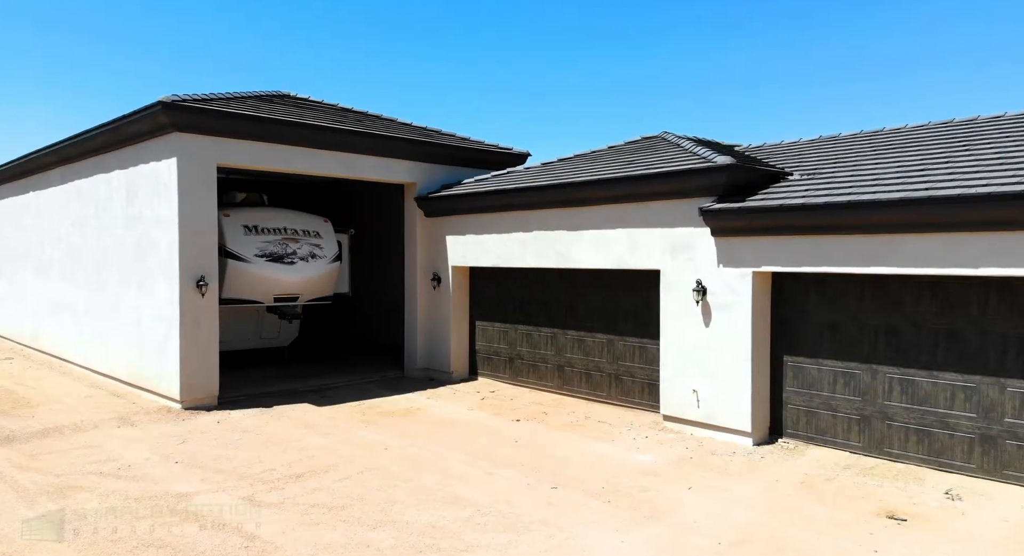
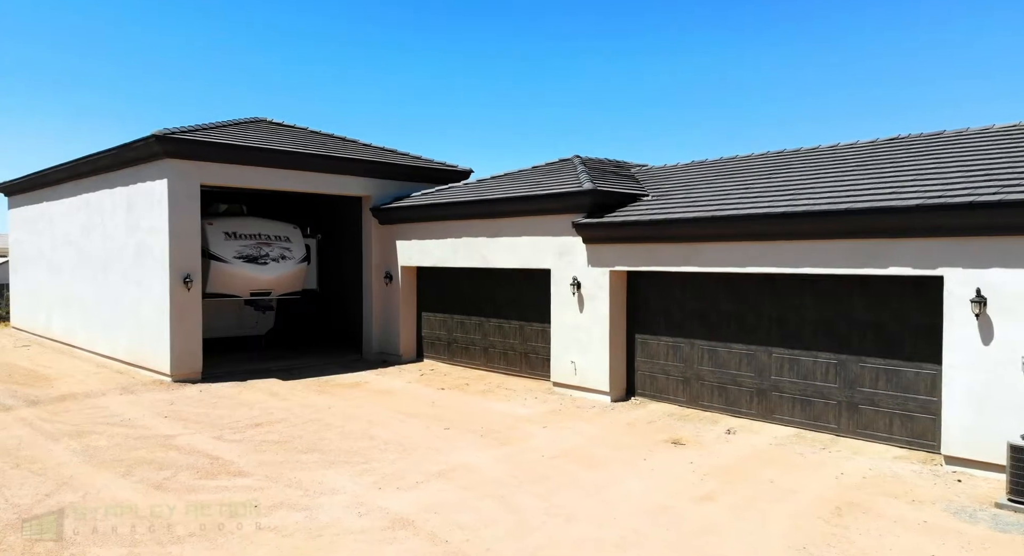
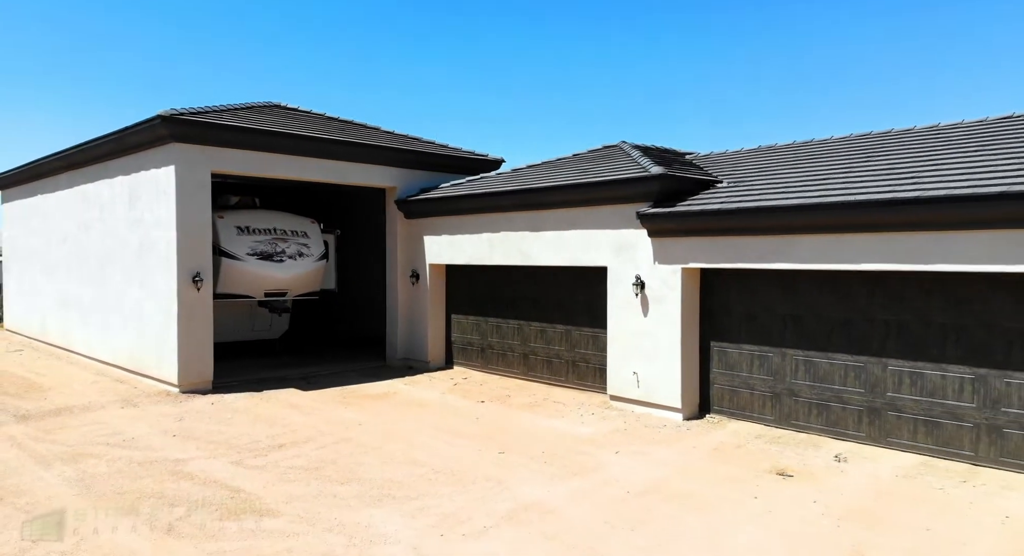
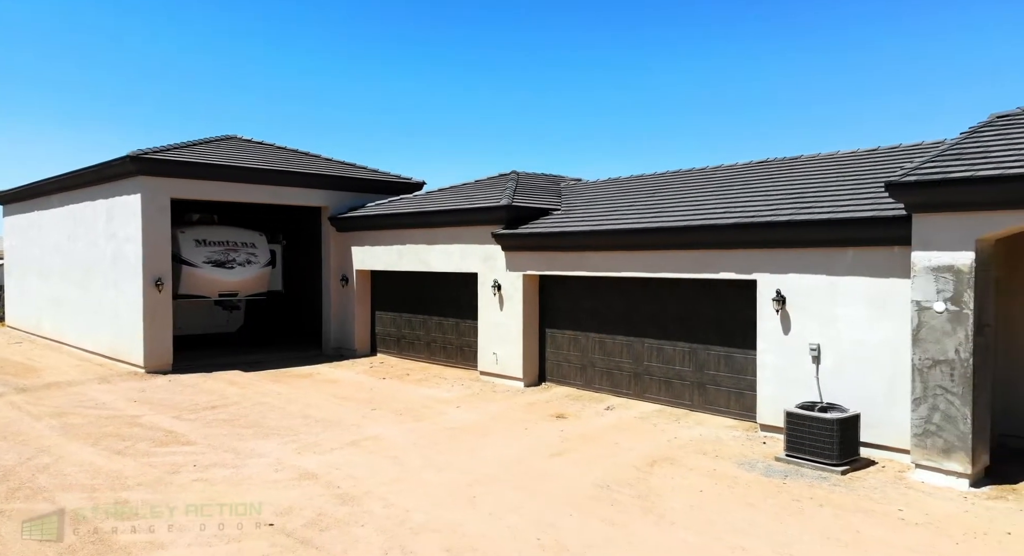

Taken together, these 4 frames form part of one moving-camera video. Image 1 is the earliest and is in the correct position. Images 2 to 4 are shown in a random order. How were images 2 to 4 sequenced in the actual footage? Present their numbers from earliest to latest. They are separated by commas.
3, 2, 4
